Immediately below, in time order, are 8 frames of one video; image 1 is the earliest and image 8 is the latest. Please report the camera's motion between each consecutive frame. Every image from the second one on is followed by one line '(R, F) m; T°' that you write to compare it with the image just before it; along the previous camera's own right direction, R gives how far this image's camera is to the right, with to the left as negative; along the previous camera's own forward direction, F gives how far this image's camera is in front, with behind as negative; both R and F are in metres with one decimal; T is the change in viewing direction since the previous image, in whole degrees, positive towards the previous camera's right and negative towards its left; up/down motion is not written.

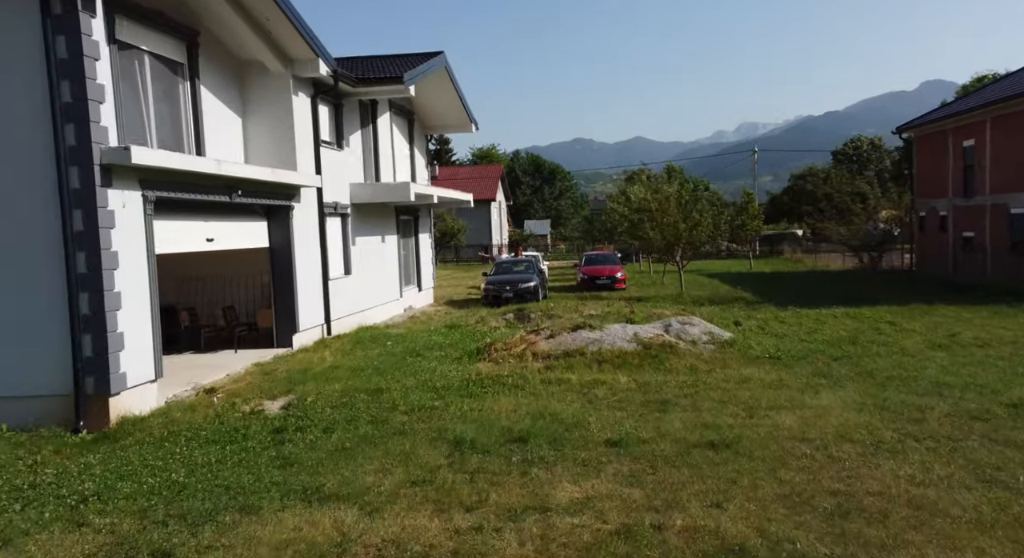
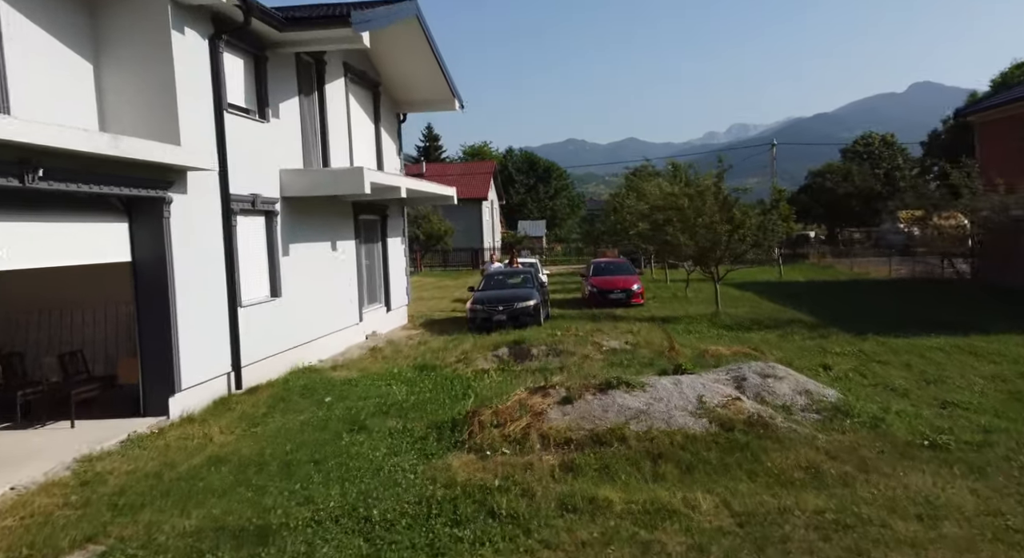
(0.0, +4.1) m; +1°
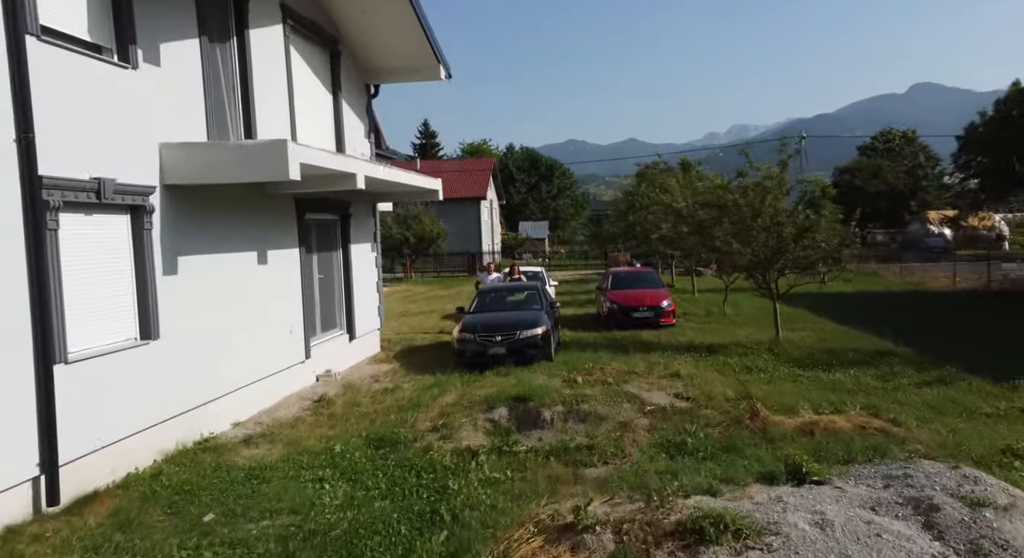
(0.0, +3.7) m; 0°
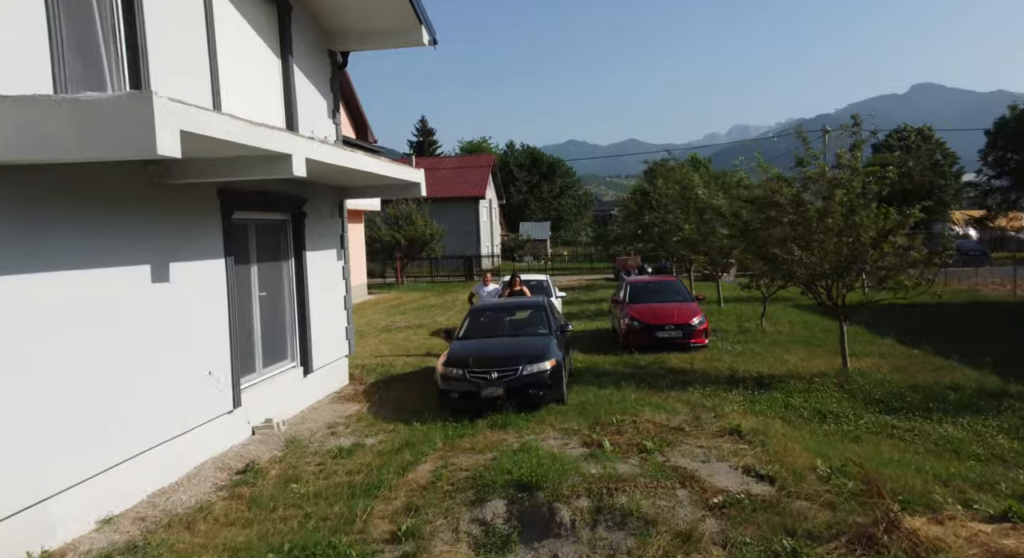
(0.0, +2.6) m; 0°
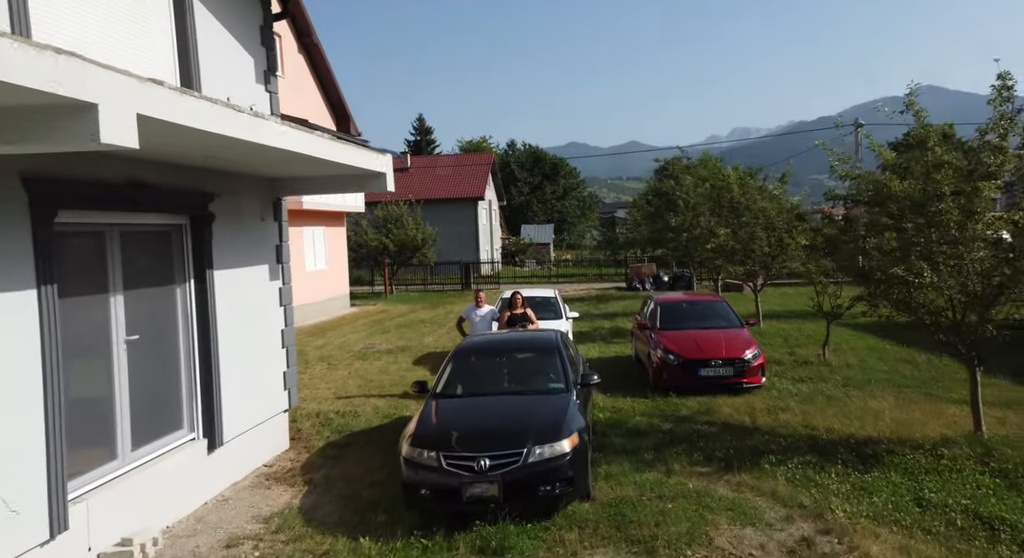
(0.0, +3.0) m; 0°
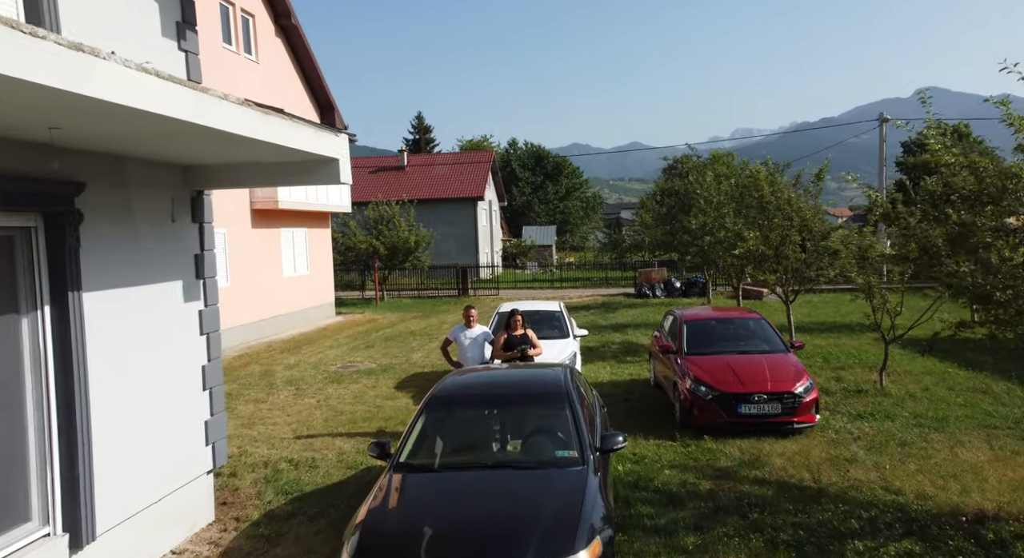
(+0.1, +1.9) m; 0°
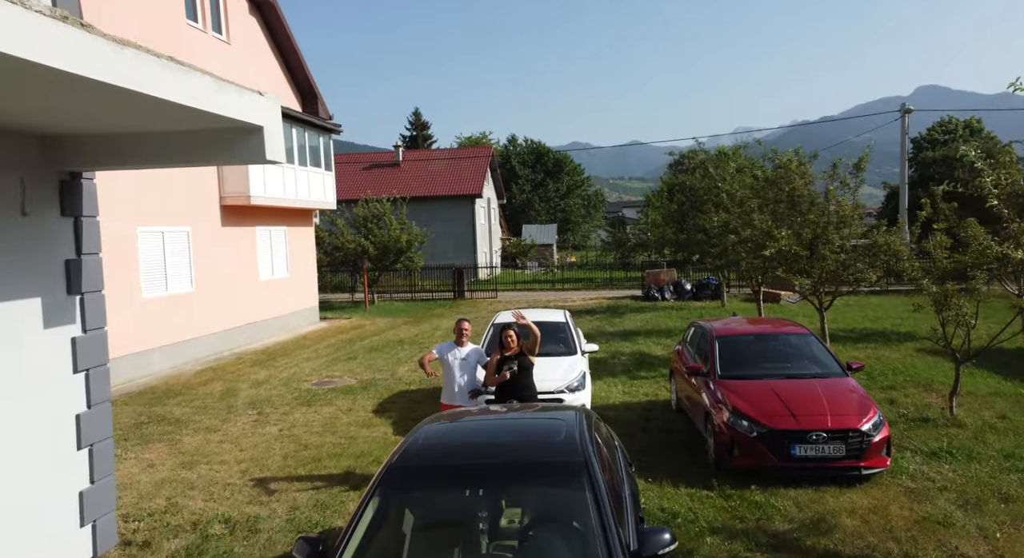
(0.0, +1.7) m; 0°
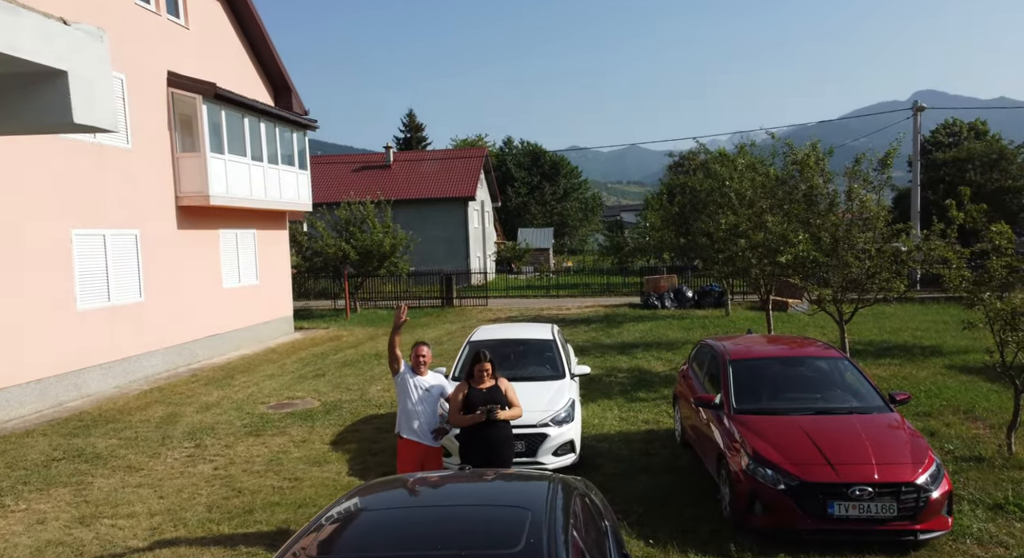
(+0.2, +1.4) m; 0°
